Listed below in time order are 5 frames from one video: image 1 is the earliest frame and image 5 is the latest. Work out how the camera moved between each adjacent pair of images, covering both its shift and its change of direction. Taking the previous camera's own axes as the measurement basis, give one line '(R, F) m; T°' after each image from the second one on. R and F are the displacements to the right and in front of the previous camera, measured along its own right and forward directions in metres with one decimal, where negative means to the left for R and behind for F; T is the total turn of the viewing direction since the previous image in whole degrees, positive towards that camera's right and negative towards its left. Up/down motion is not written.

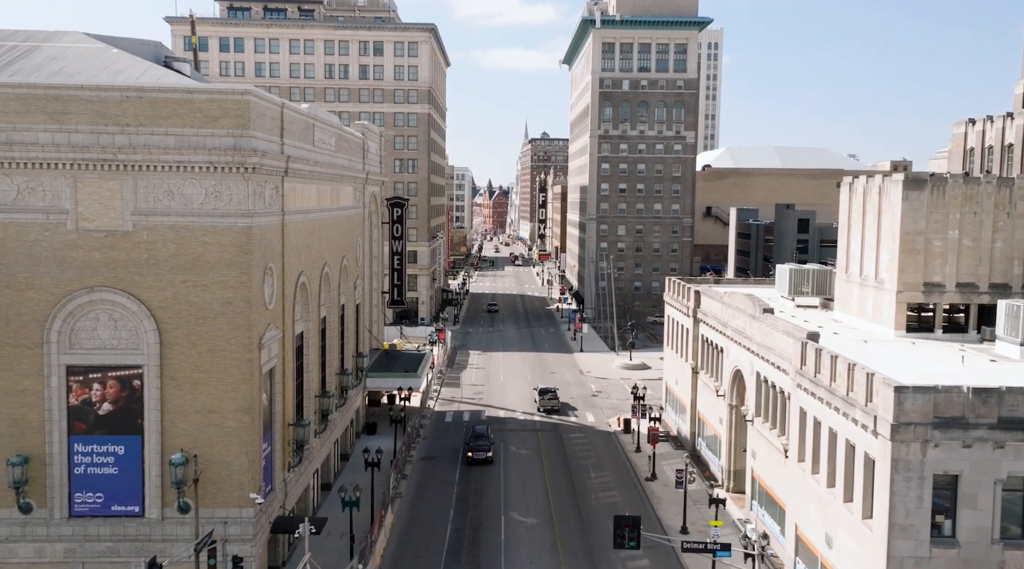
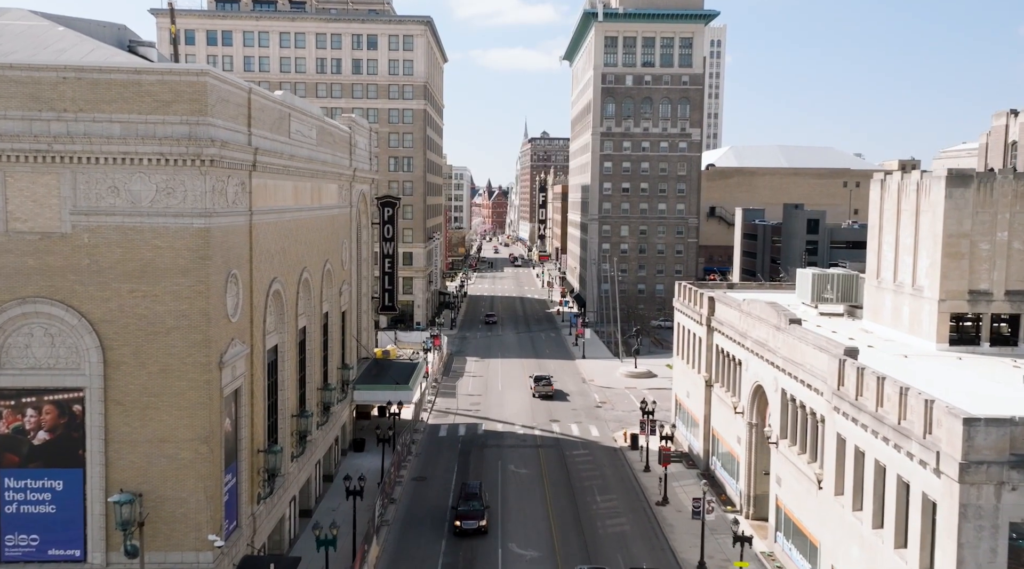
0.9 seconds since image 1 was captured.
(+0.1, +4.0) m; 0°
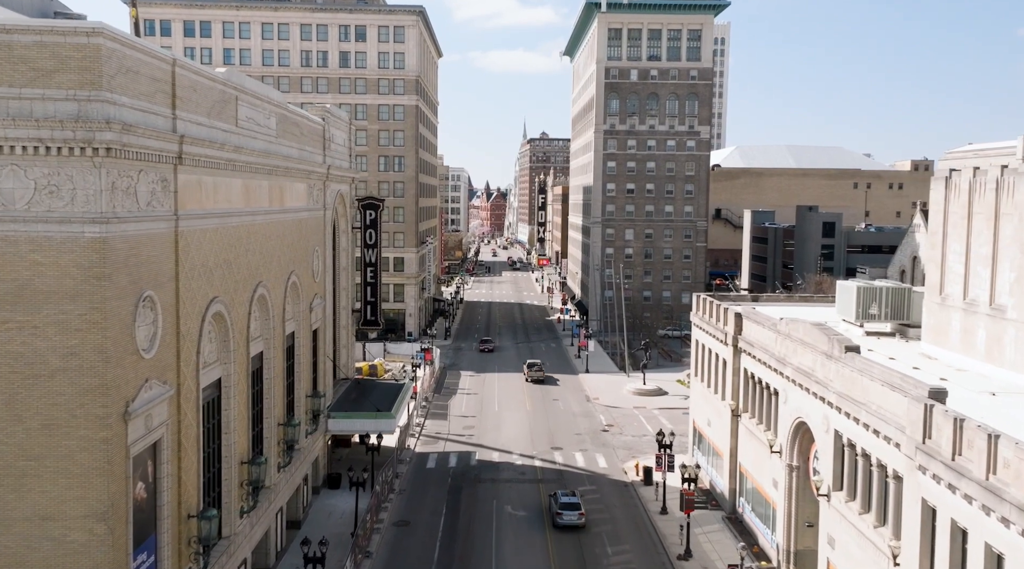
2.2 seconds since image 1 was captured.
(+0.1, +6.4) m; 0°
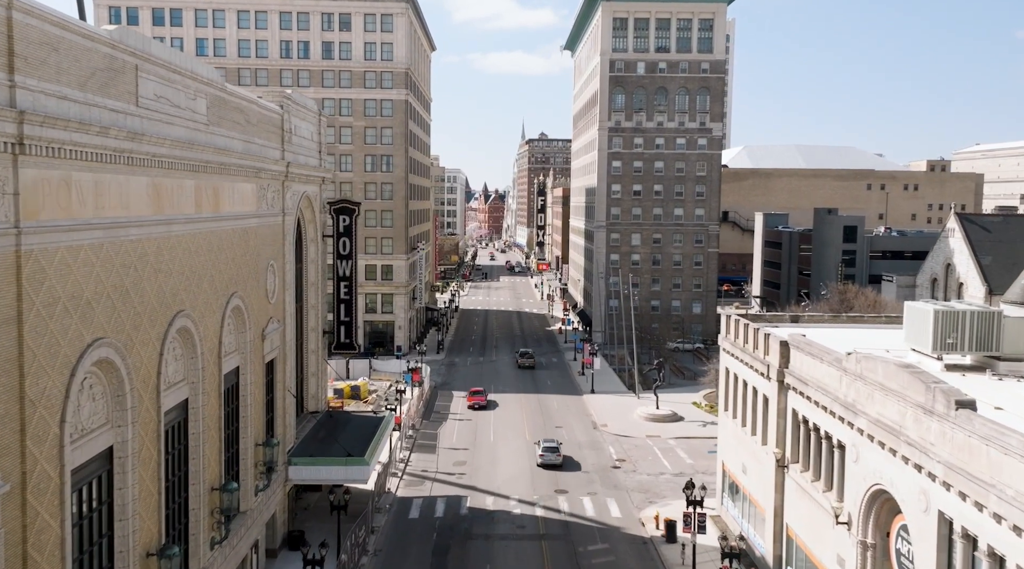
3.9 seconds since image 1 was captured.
(+0.1, +7.5) m; 0°
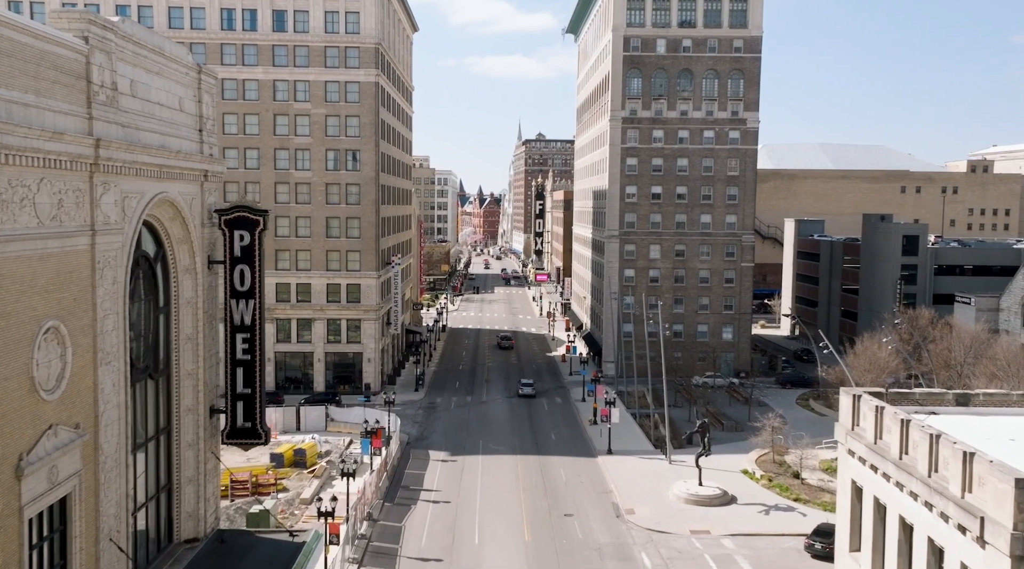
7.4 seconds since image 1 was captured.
(+0.2, +16.5) m; 0°
